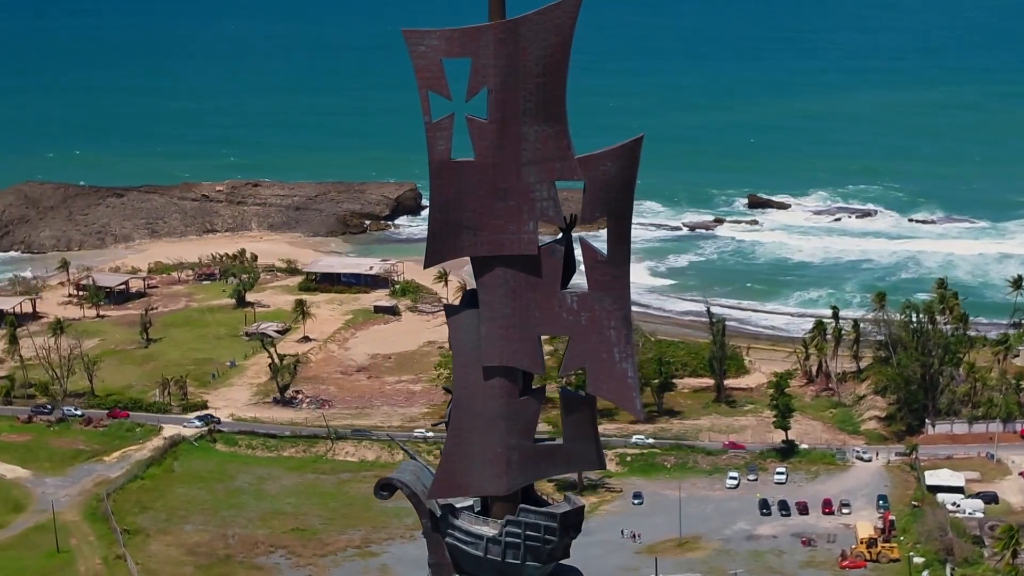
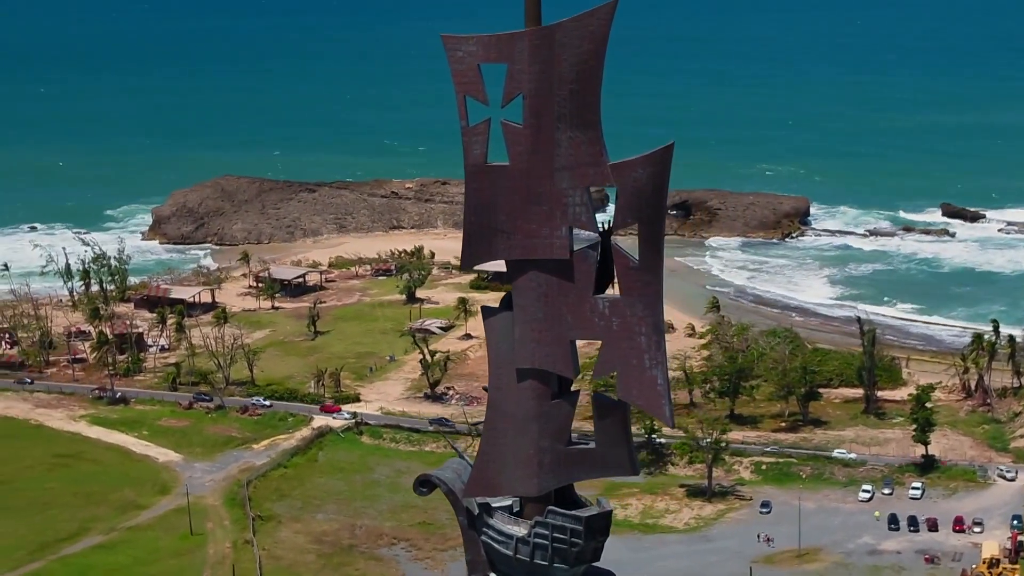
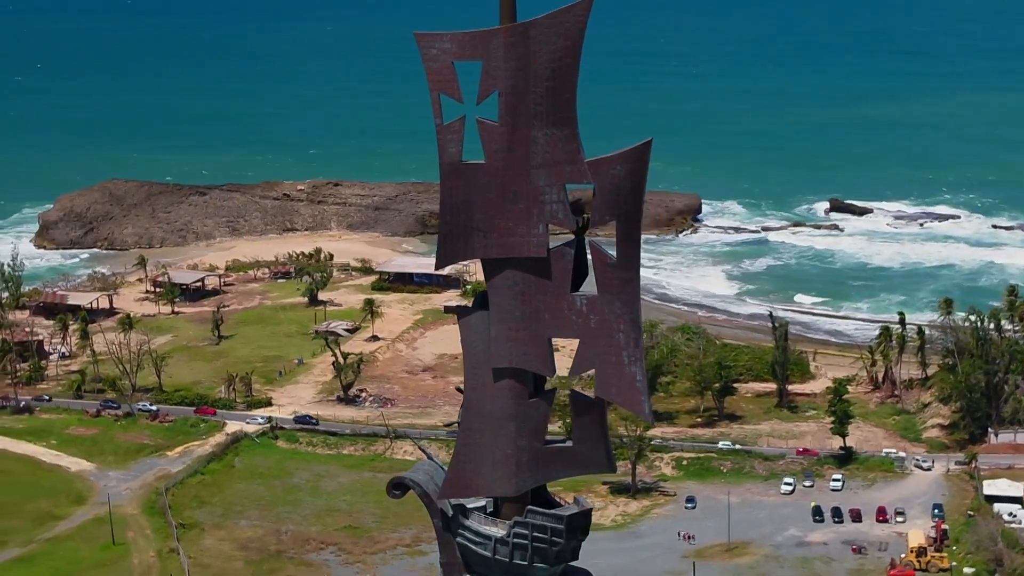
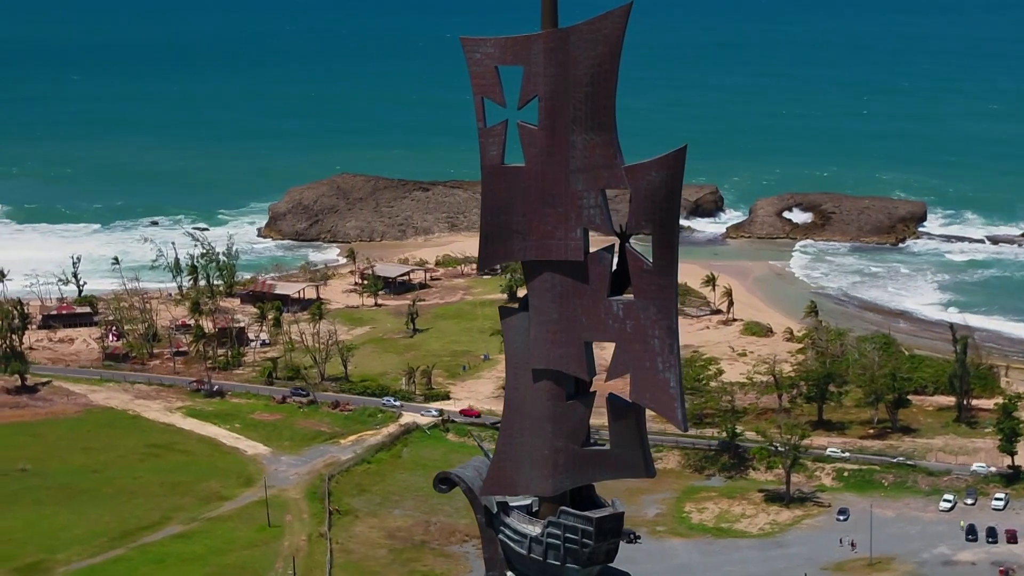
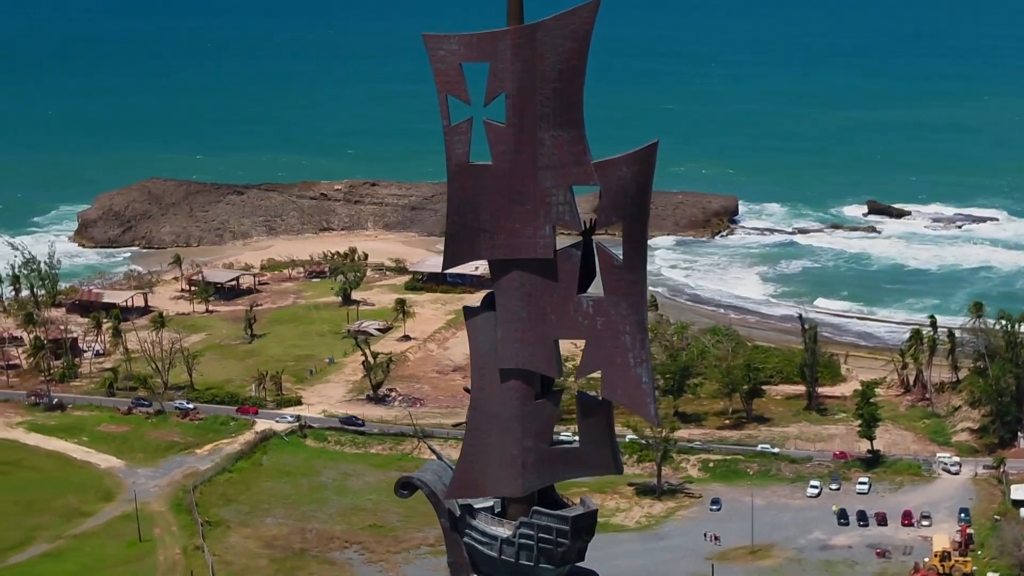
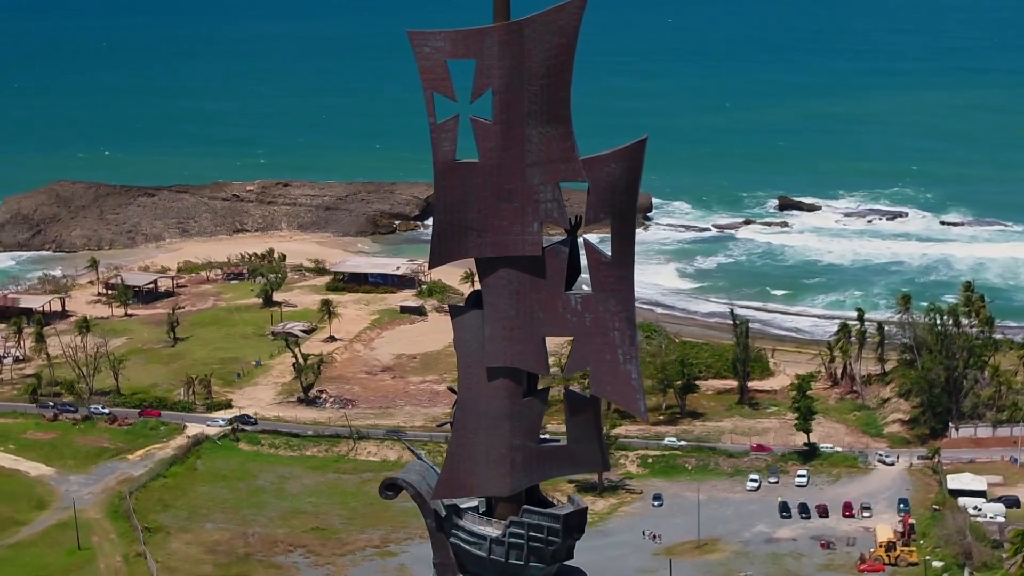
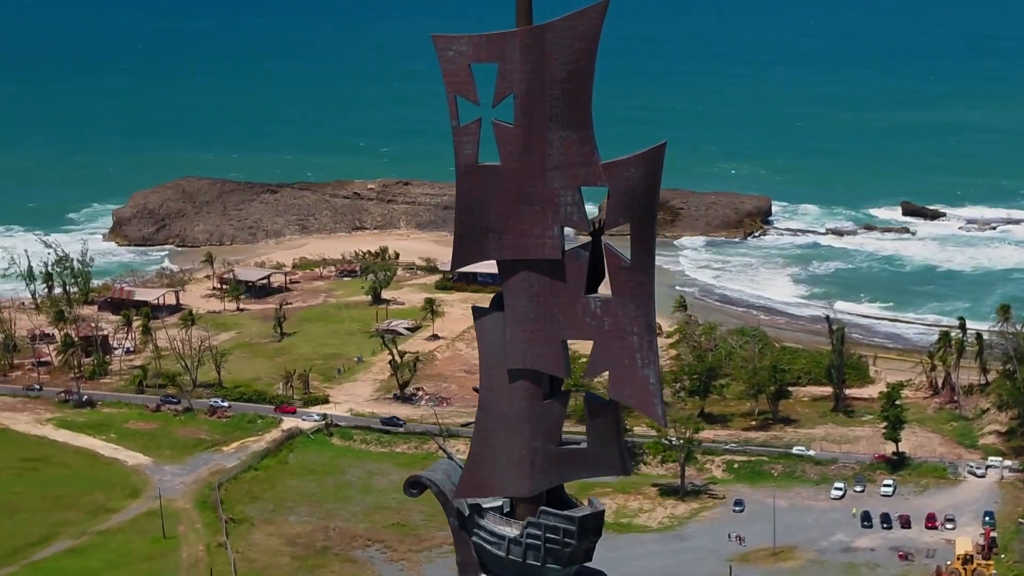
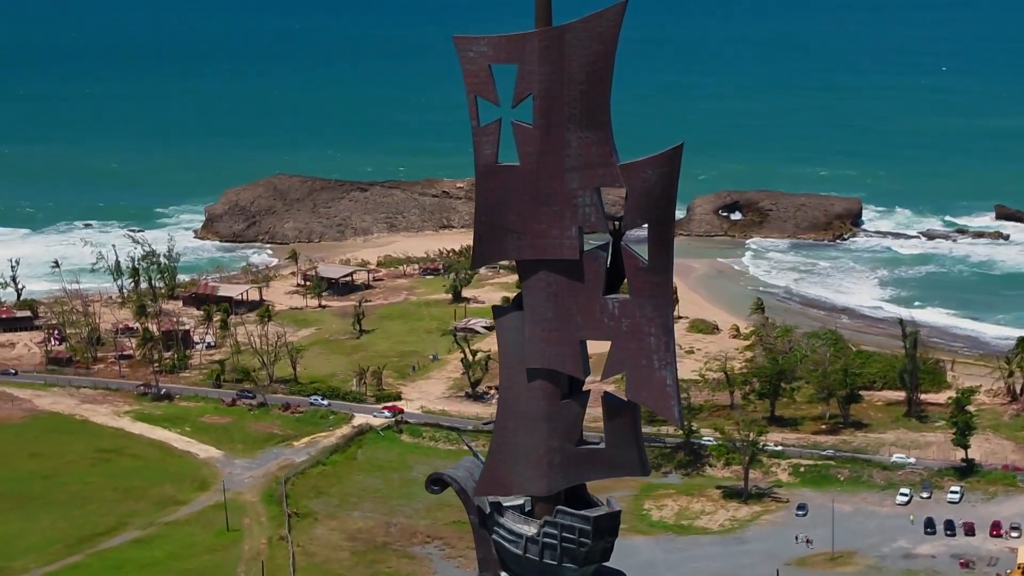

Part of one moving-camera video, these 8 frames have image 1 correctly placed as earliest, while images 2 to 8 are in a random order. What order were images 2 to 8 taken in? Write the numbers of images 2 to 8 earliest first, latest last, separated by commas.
6, 3, 5, 7, 2, 8, 4
